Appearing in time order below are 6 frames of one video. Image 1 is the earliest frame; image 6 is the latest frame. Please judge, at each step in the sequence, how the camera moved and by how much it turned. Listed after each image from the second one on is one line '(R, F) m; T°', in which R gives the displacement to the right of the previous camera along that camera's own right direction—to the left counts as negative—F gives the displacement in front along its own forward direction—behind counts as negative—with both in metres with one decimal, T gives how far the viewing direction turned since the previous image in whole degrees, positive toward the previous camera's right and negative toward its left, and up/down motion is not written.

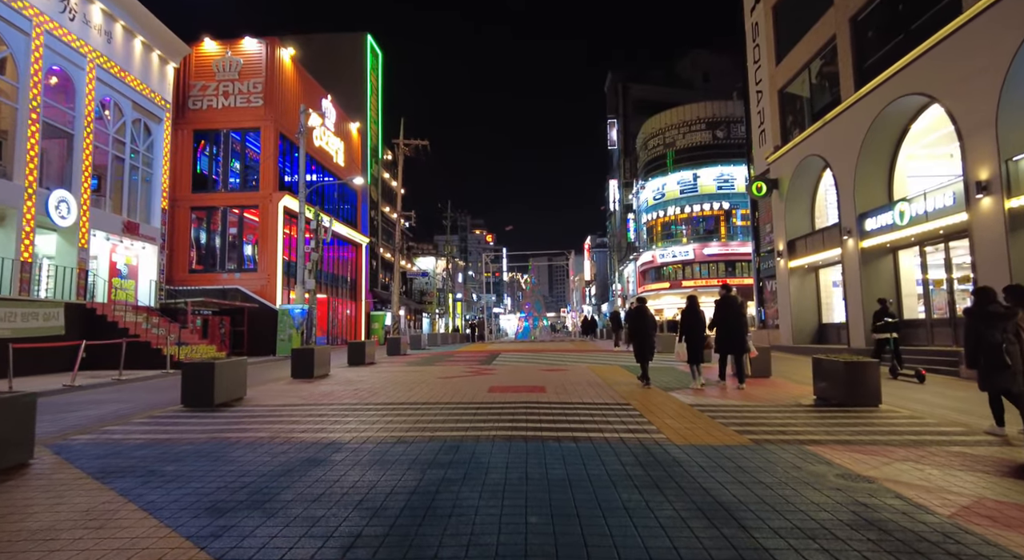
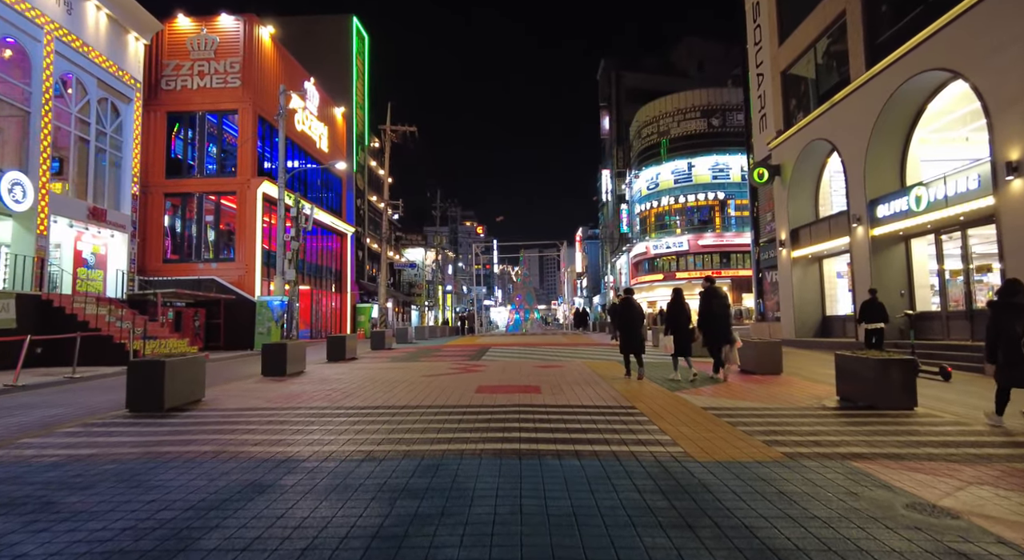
(0.0, +1.0) m; +1°
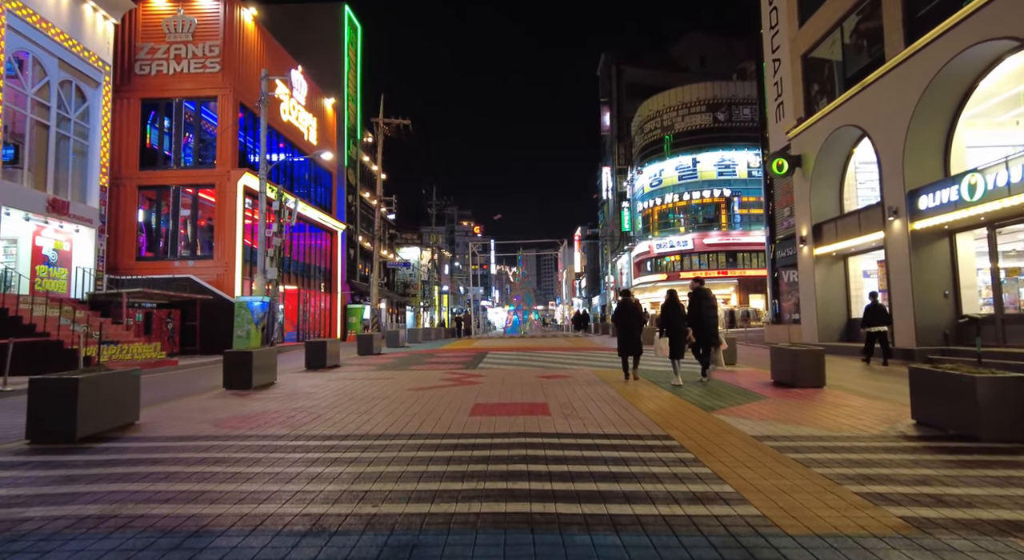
(-0.1, +1.6) m; 0°
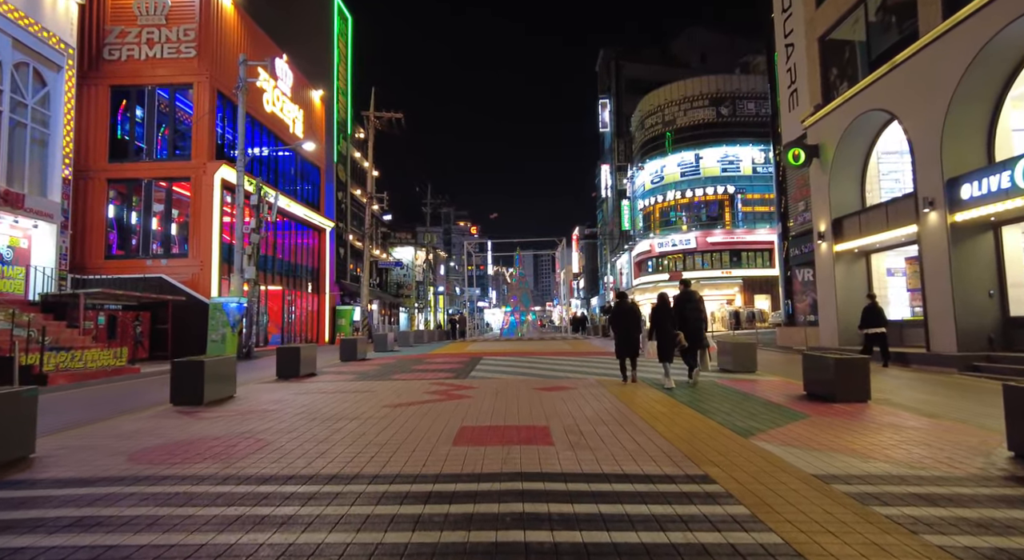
(0.0, +1.4) m; 0°
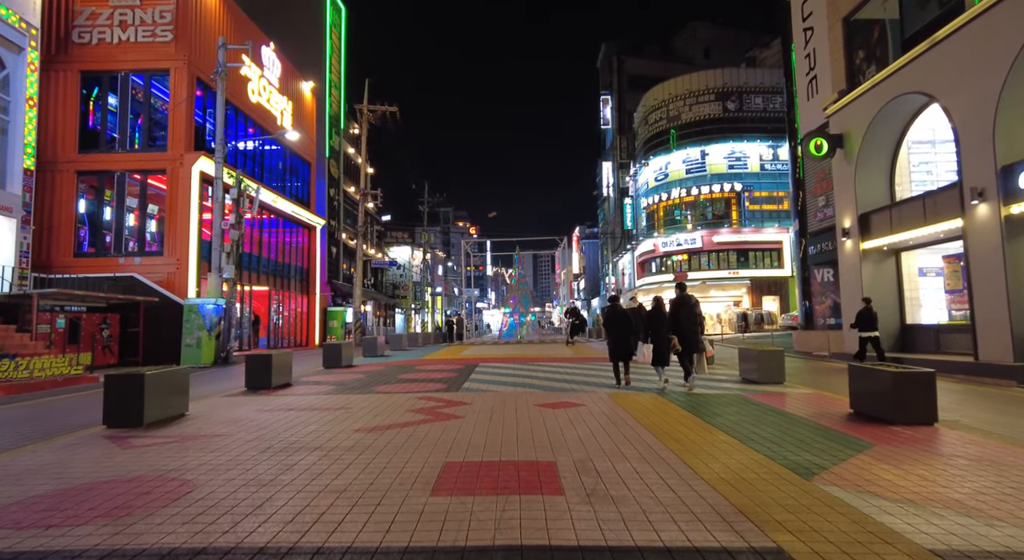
(0.0, +1.4) m; 0°
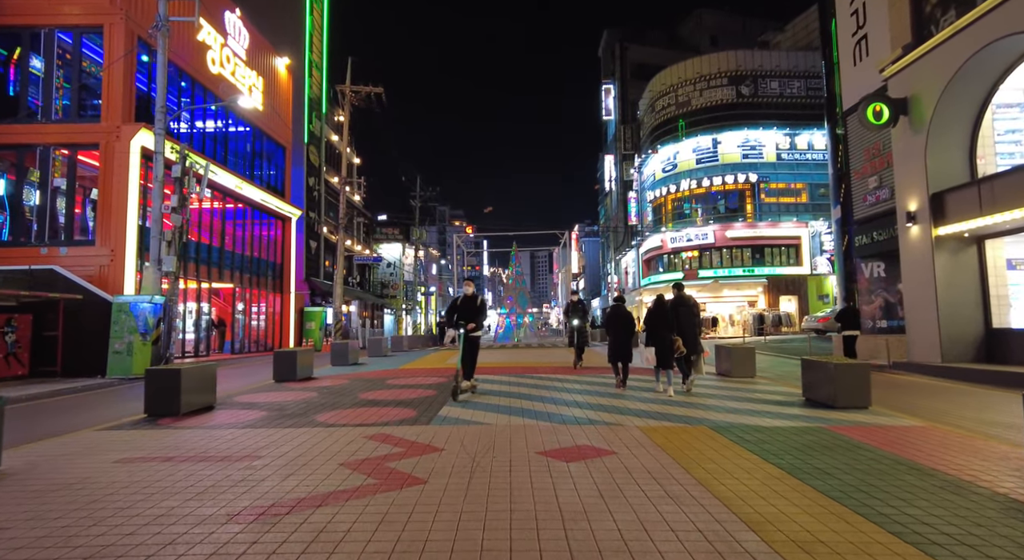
(0.0, +3.0) m; 0°
